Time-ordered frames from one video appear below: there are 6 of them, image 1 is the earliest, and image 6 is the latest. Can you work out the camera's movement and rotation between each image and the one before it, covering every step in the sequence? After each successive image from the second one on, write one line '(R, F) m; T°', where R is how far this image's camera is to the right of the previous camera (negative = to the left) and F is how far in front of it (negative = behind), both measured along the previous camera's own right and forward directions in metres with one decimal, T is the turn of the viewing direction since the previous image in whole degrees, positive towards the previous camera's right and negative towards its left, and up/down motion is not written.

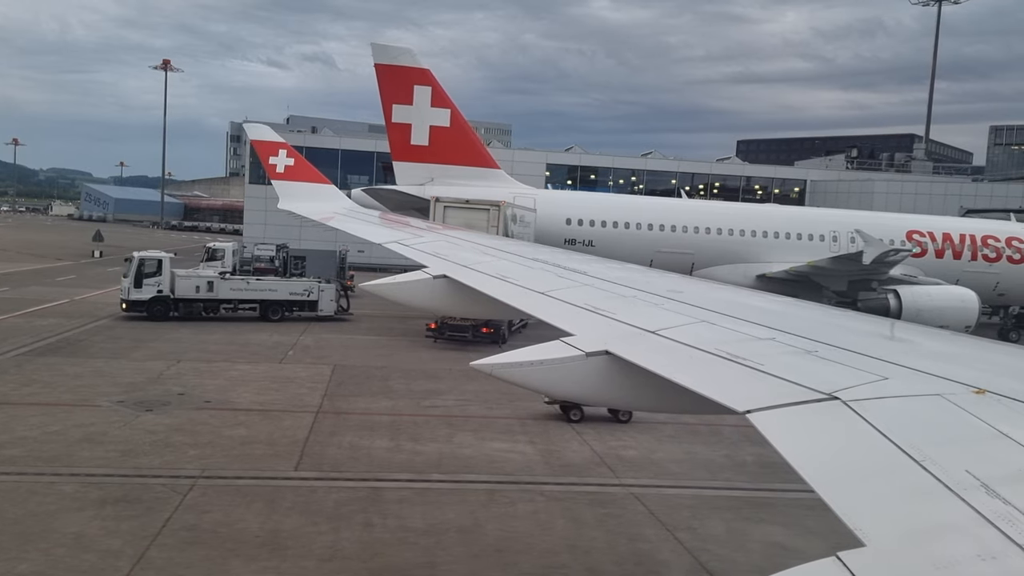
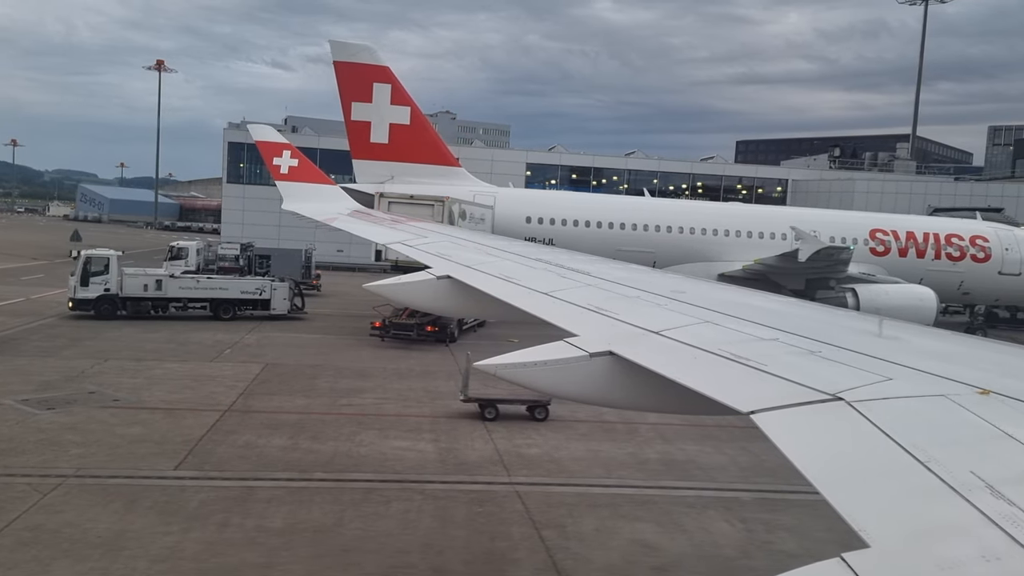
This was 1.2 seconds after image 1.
(+1.3, +0.1) m; 0°
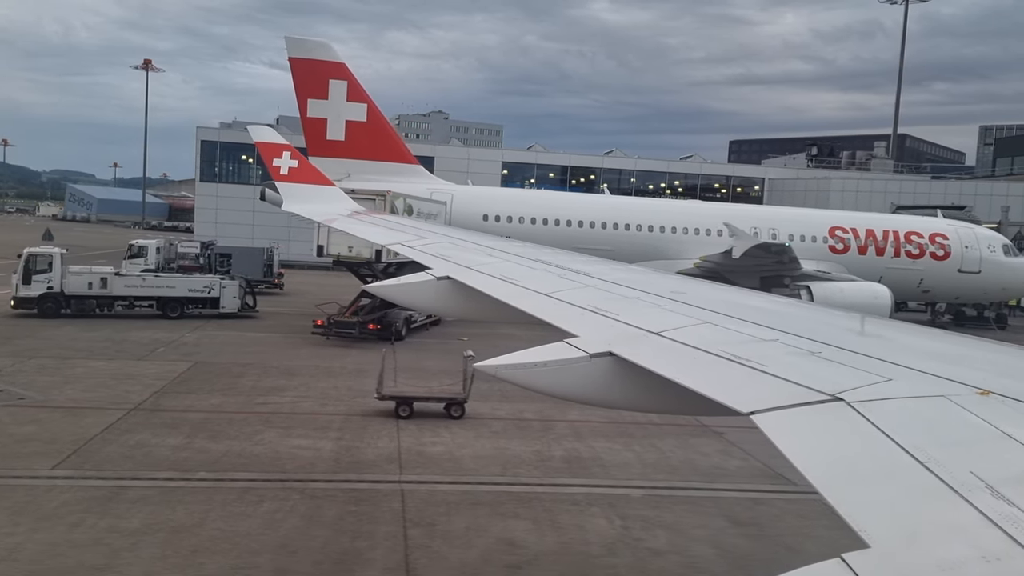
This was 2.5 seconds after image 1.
(+1.2, +0.1) m; +1°
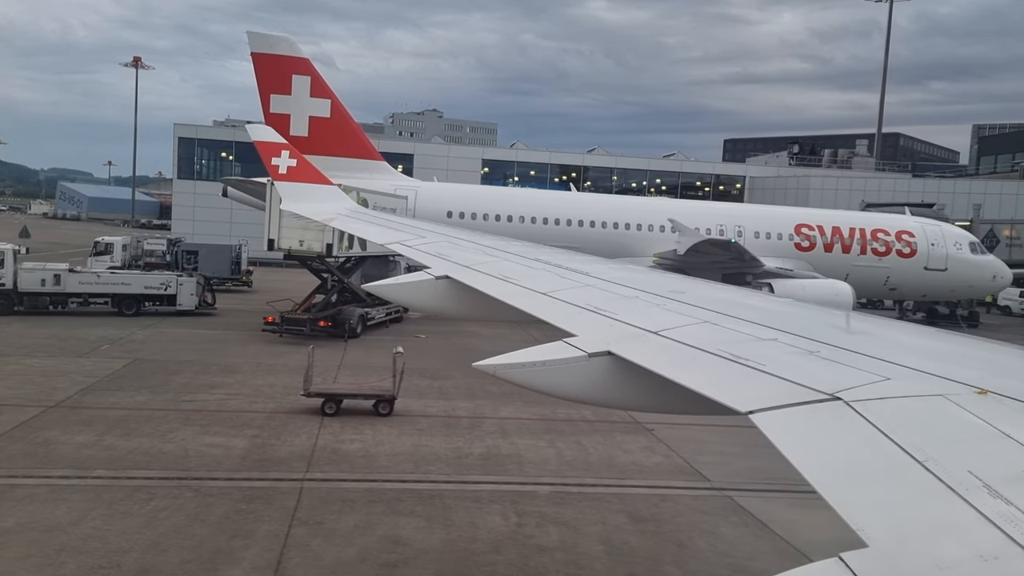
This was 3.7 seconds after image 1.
(+1.0, +0.1) m; +1°
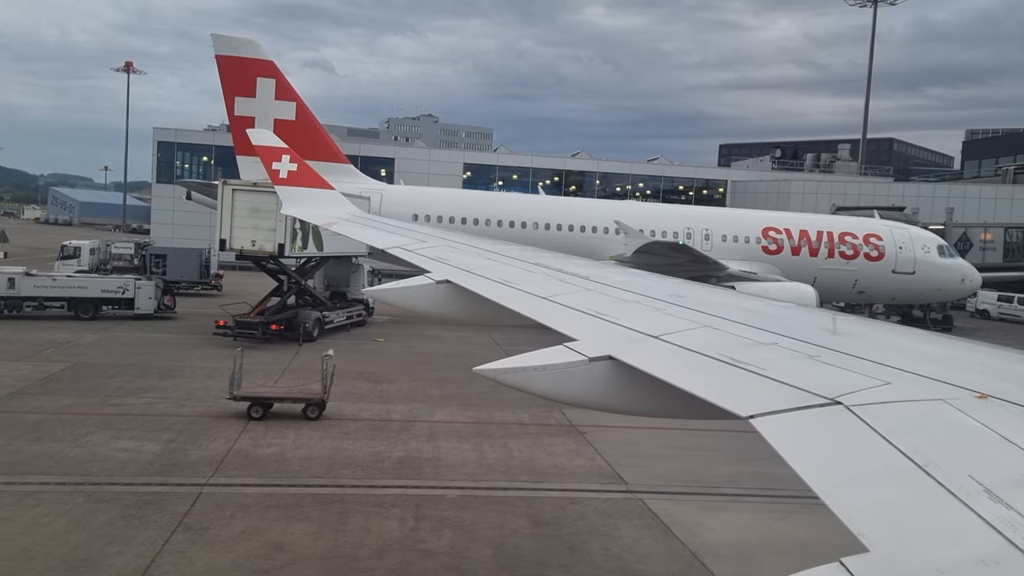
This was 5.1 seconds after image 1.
(+1.0, +0.1) m; +1°
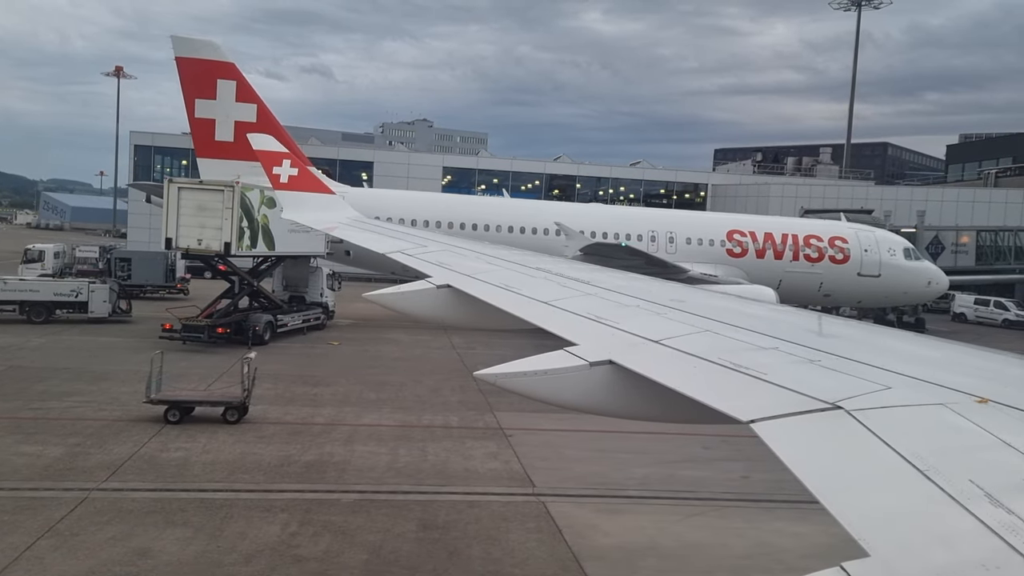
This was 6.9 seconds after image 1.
(+1.1, +0.1) m; +1°
